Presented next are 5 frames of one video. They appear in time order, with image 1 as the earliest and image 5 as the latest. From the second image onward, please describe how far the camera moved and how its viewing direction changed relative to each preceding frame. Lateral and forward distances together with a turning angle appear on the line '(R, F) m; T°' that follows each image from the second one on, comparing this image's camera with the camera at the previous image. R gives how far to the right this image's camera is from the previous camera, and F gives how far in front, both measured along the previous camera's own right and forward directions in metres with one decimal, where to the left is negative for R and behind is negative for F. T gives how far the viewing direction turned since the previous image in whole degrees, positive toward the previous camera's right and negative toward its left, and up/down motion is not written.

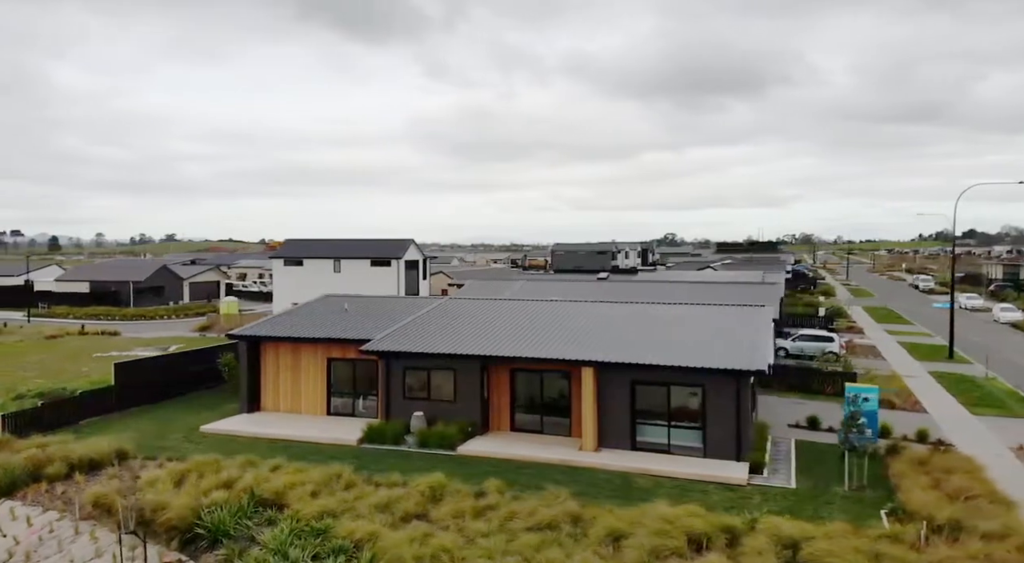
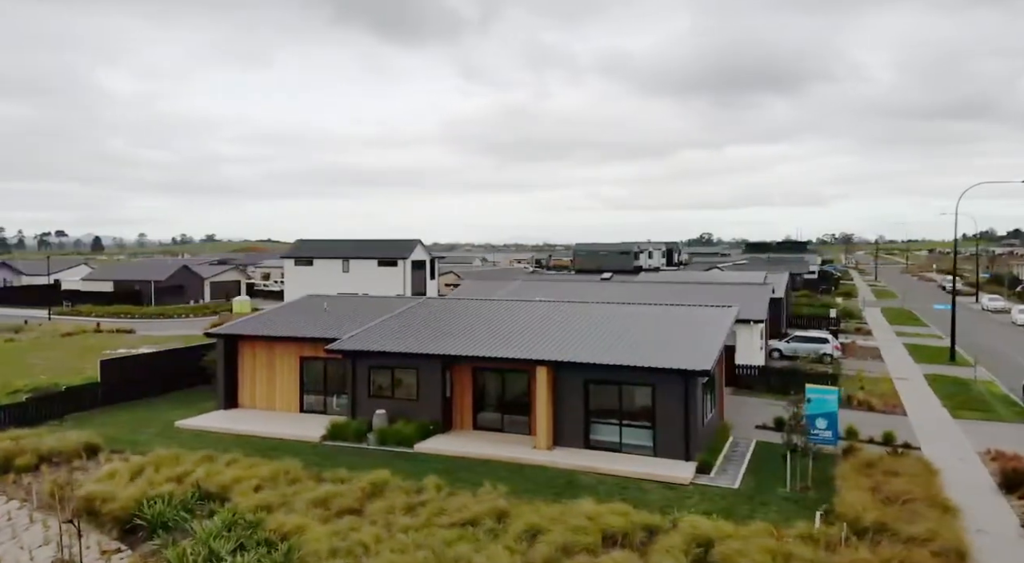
(+1.5, -0.2) m; -2°
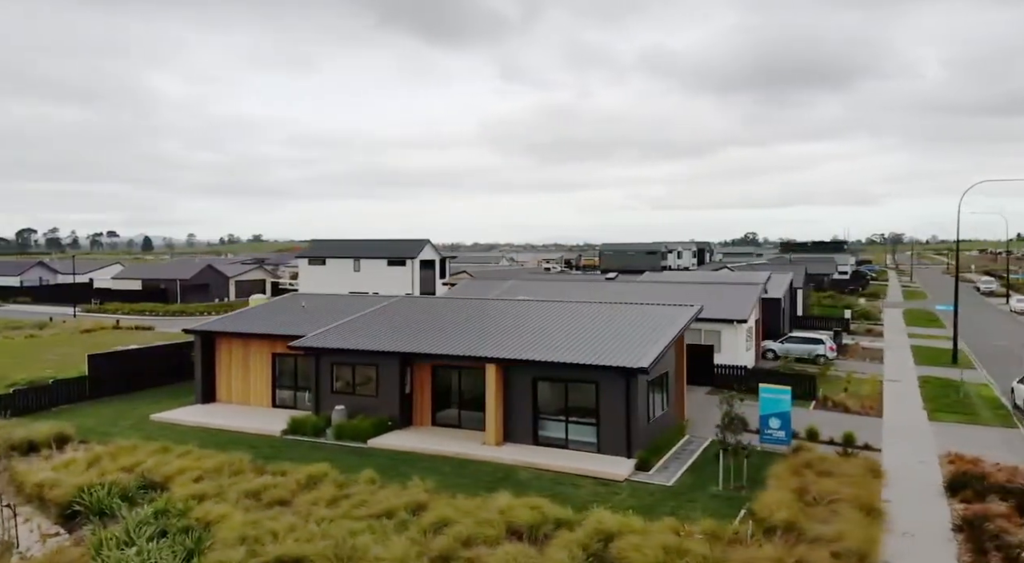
(+1.8, -0.2) m; -3°
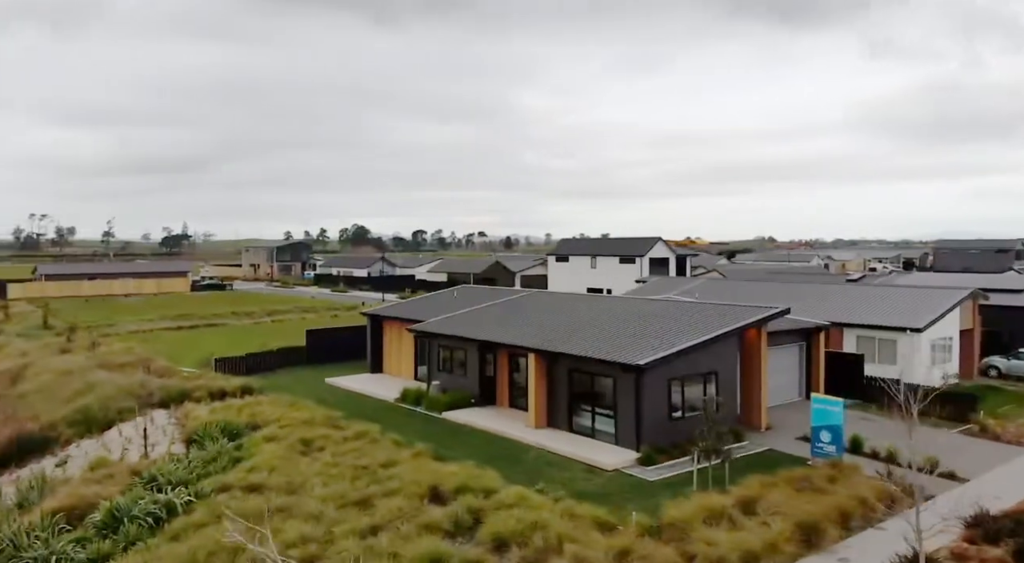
(+6.2, 0.0) m; -25°
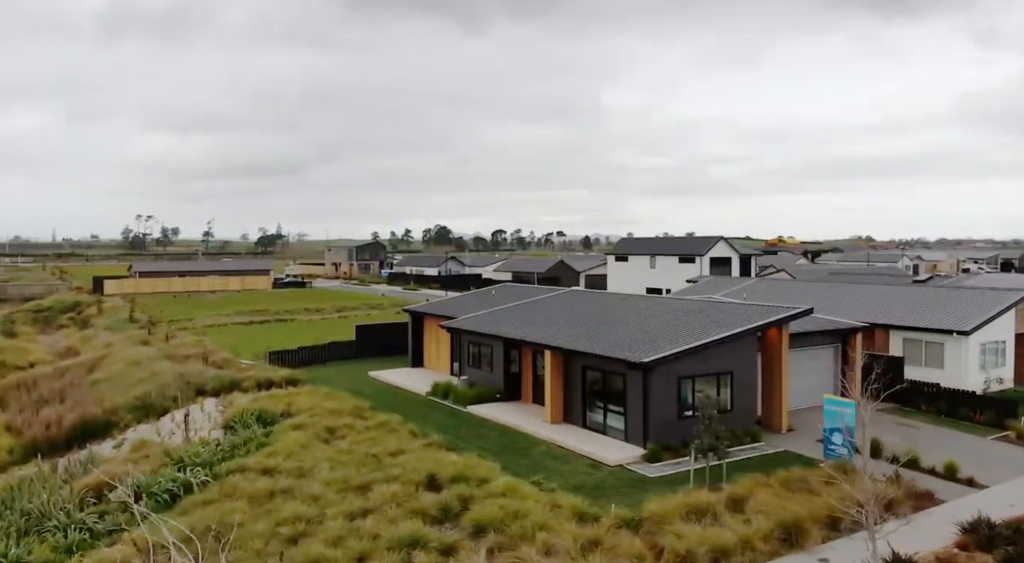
(+1.4, -0.3) m; -6°
